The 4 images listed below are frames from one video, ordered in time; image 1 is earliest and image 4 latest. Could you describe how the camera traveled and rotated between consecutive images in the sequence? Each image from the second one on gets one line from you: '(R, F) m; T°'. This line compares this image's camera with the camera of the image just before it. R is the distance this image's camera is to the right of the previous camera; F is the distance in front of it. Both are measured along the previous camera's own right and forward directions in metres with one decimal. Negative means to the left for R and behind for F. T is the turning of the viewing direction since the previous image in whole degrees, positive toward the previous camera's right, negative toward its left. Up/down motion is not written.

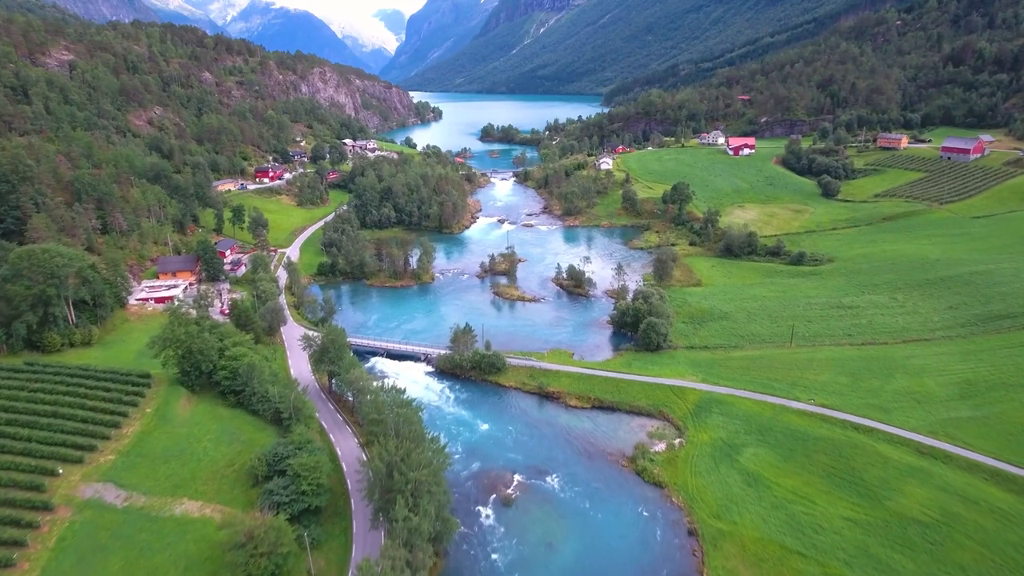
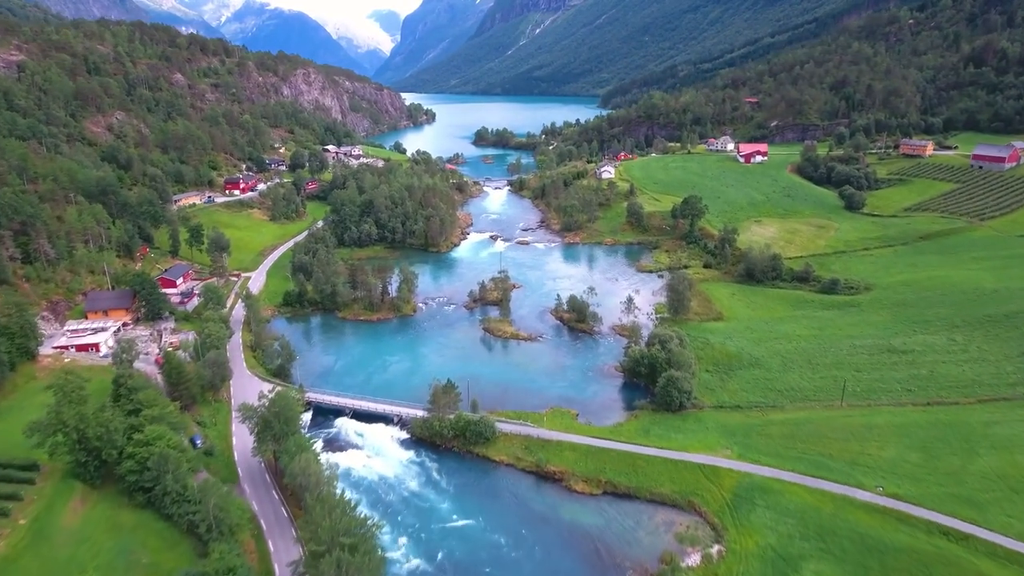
(+0.4, +8.9) m; 0°
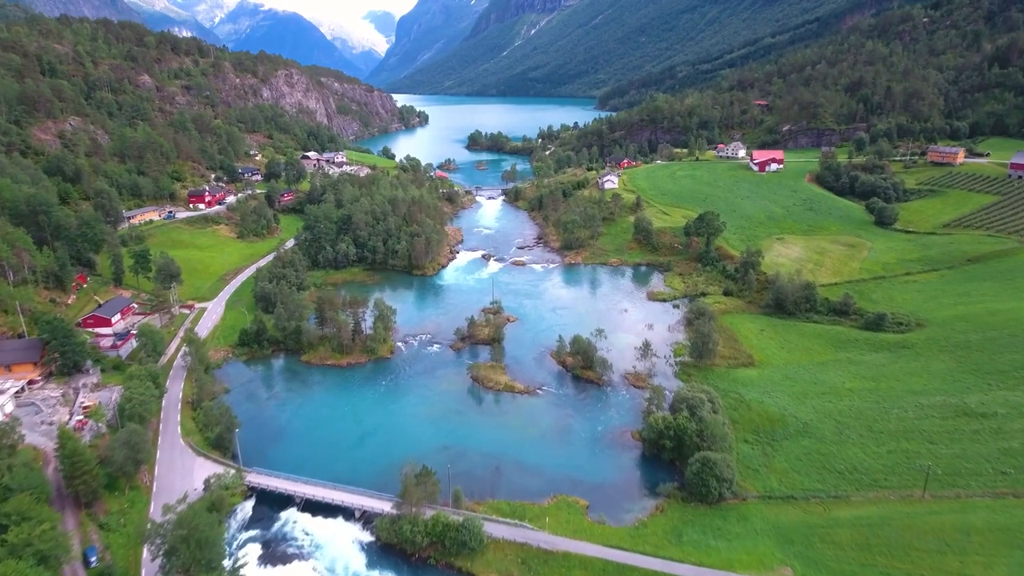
(+0.2, +9.0) m; 0°
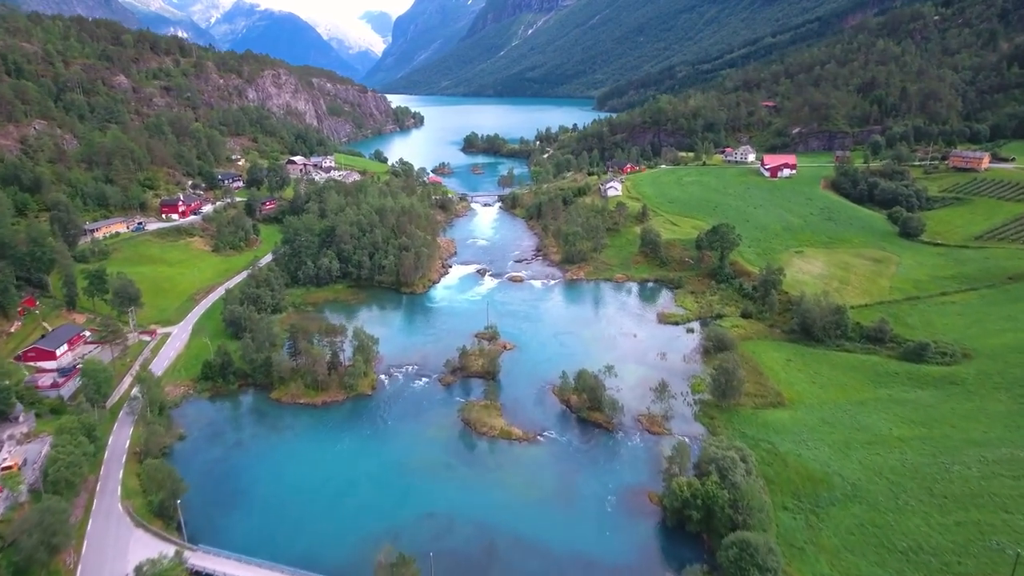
(+0.1, +6.0) m; 0°
